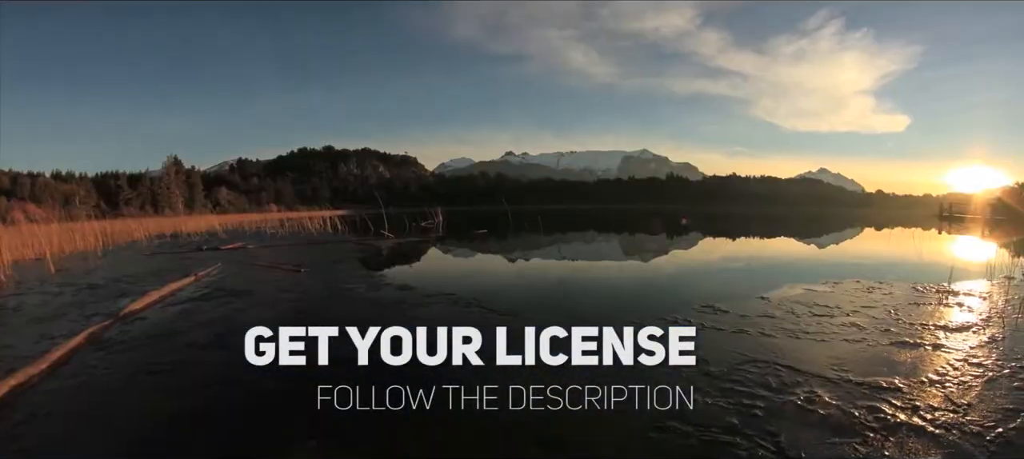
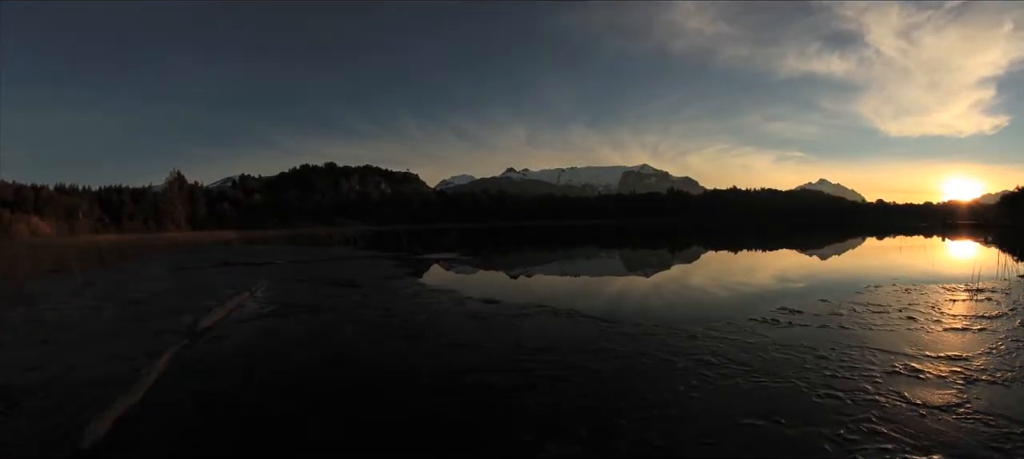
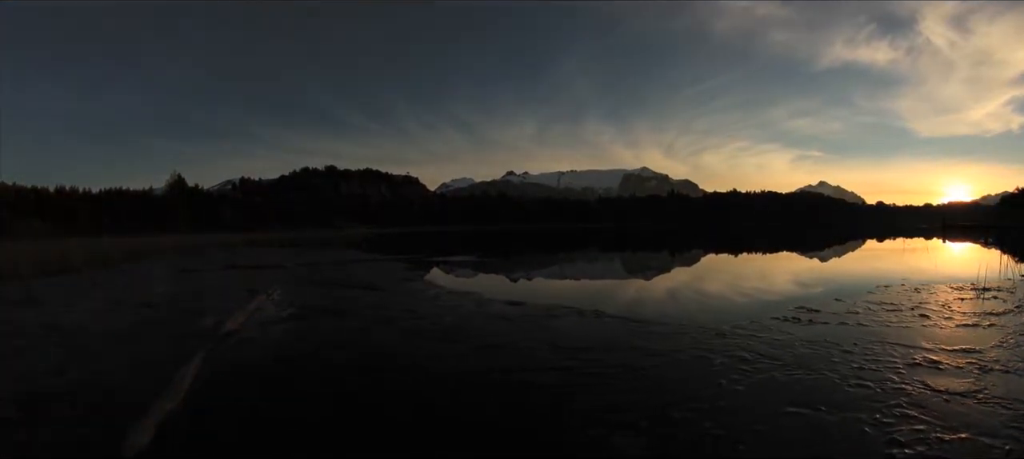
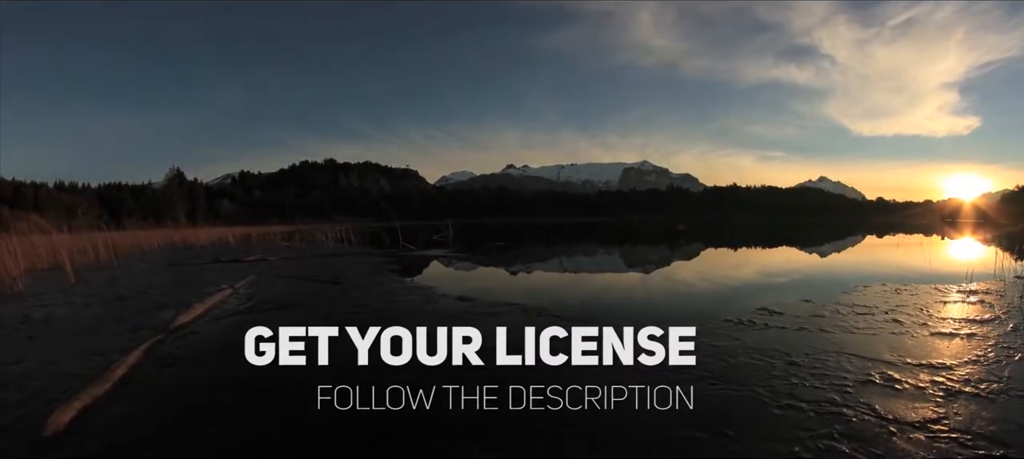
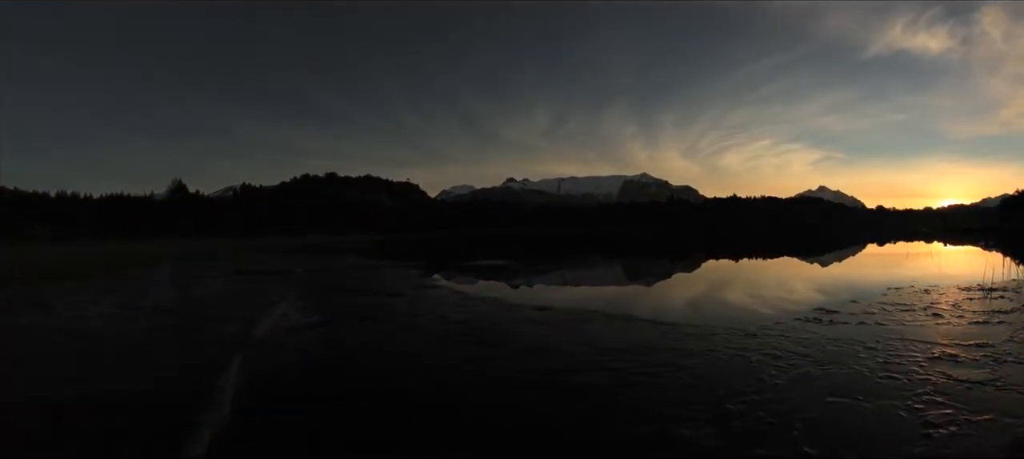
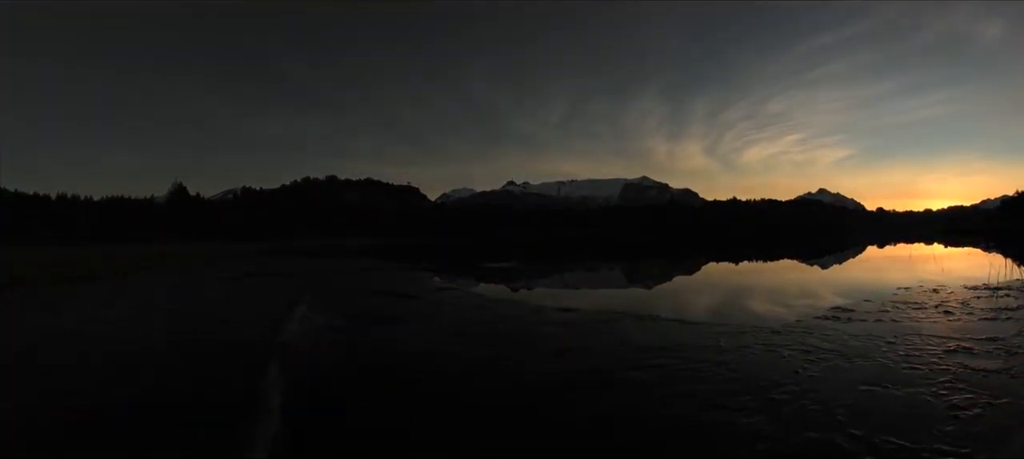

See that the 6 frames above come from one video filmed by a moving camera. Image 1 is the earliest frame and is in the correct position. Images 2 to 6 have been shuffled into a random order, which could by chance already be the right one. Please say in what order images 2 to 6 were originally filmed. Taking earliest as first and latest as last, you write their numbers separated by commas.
4, 2, 3, 5, 6
